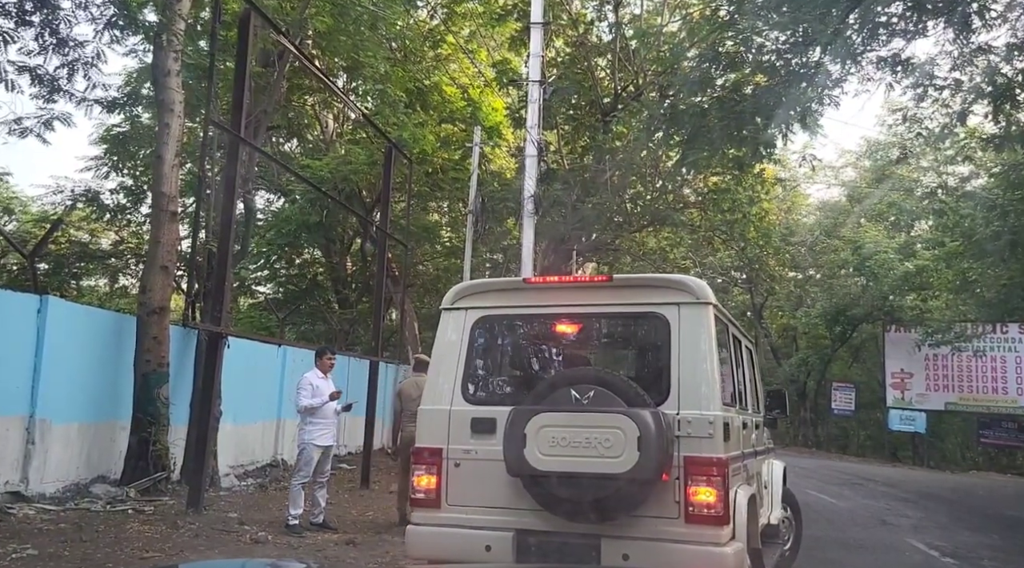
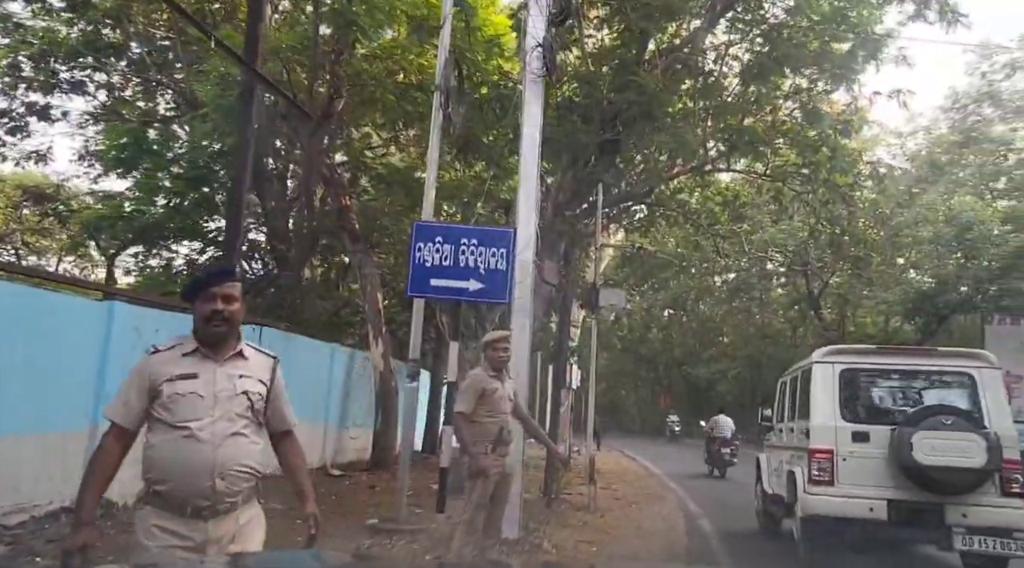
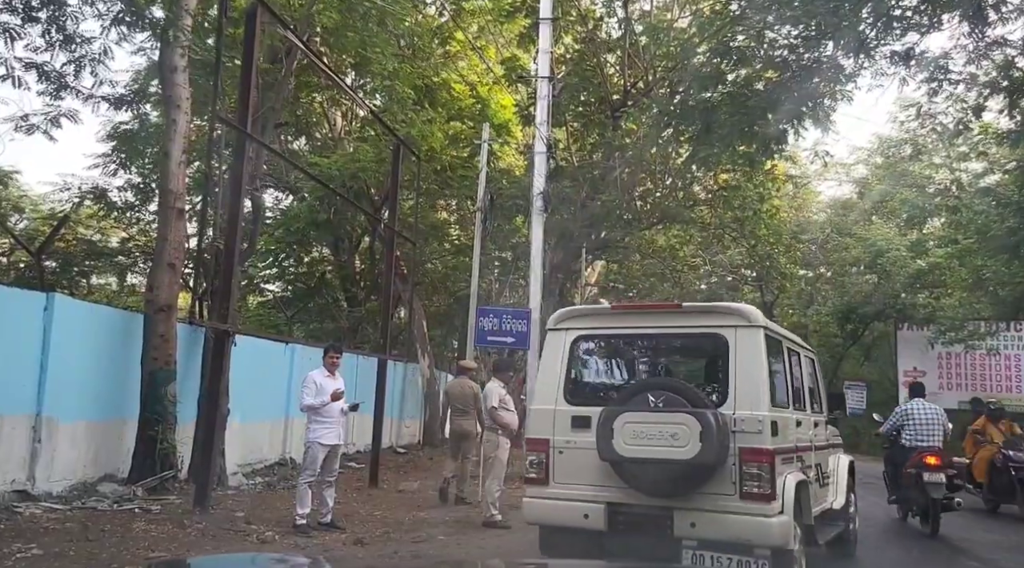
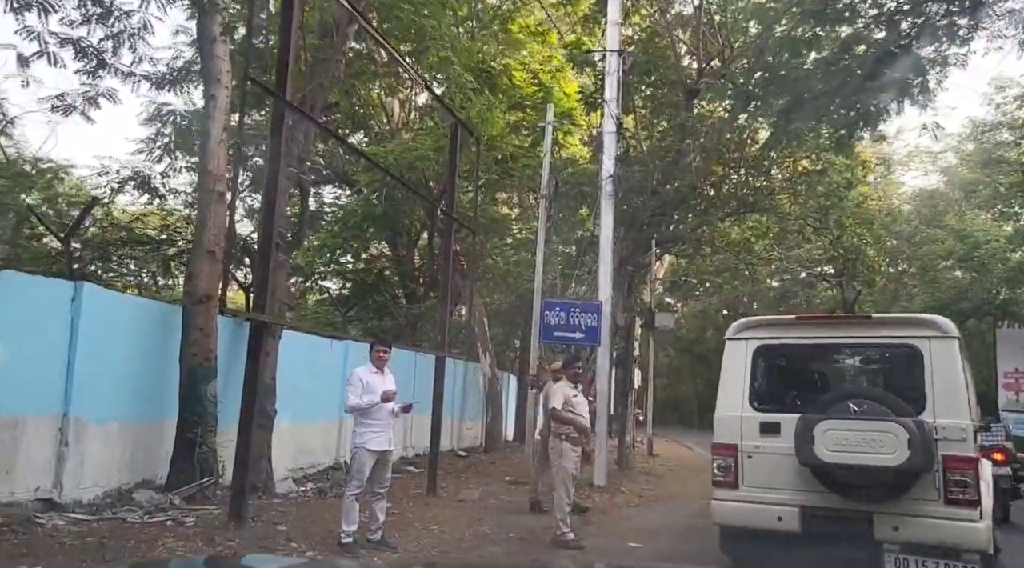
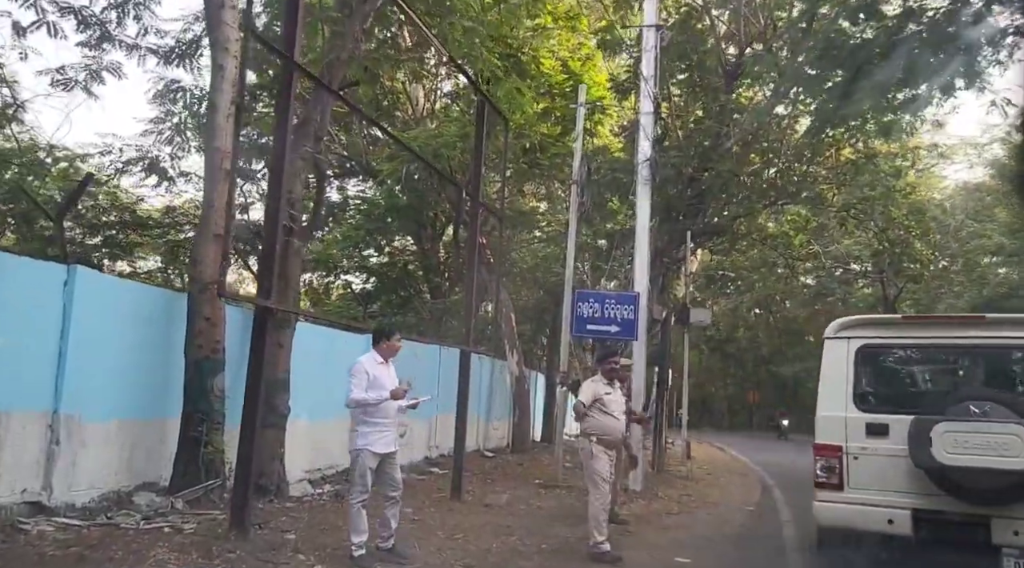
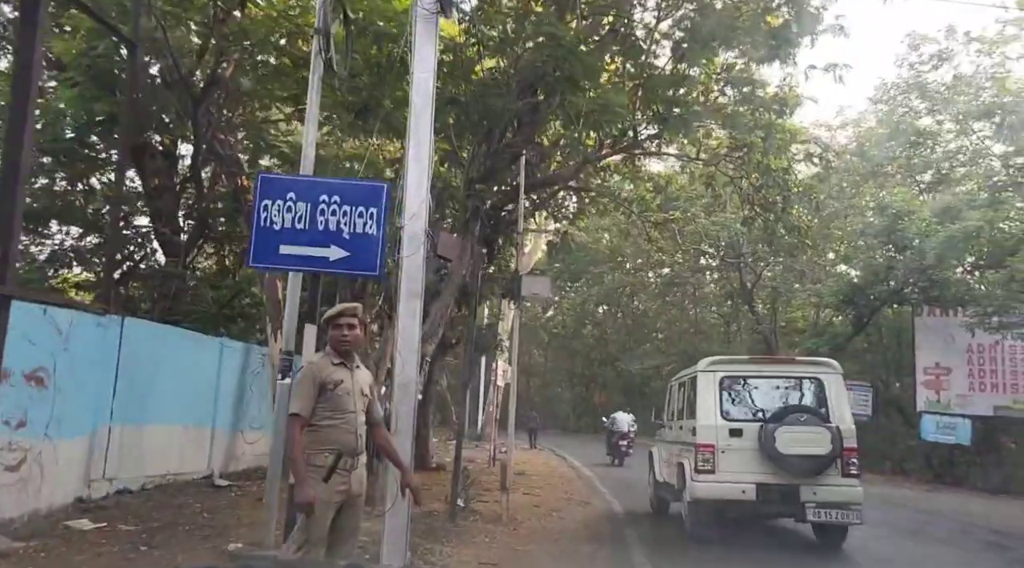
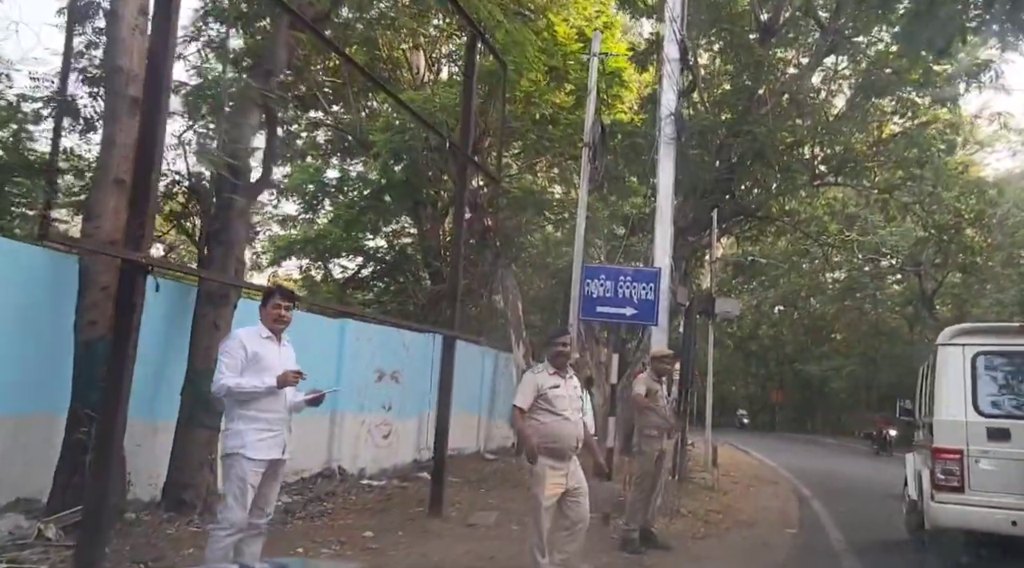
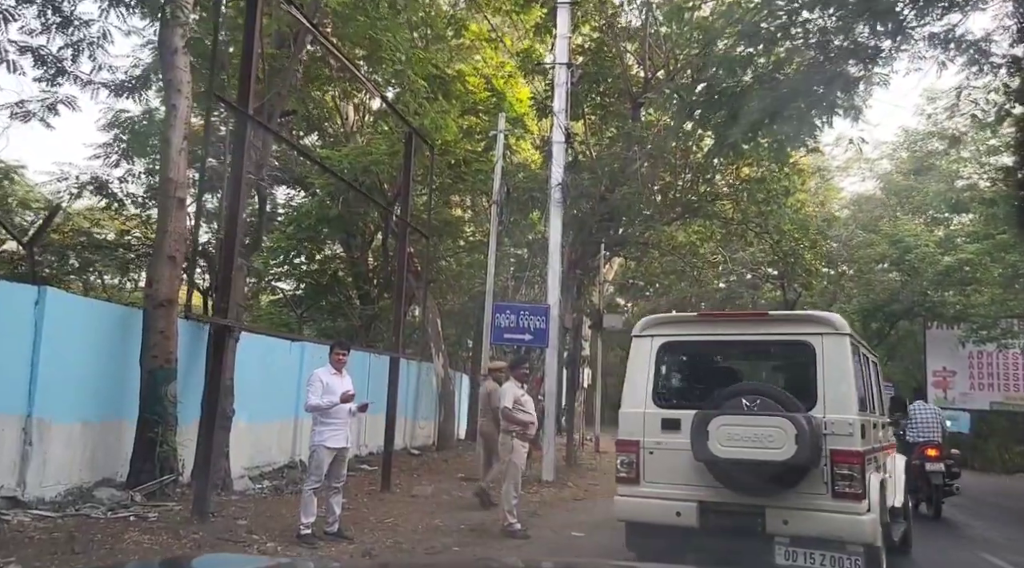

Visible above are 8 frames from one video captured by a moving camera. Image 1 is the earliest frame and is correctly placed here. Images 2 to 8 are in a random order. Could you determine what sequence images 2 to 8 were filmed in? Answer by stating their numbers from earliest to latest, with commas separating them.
3, 8, 4, 5, 7, 2, 6
